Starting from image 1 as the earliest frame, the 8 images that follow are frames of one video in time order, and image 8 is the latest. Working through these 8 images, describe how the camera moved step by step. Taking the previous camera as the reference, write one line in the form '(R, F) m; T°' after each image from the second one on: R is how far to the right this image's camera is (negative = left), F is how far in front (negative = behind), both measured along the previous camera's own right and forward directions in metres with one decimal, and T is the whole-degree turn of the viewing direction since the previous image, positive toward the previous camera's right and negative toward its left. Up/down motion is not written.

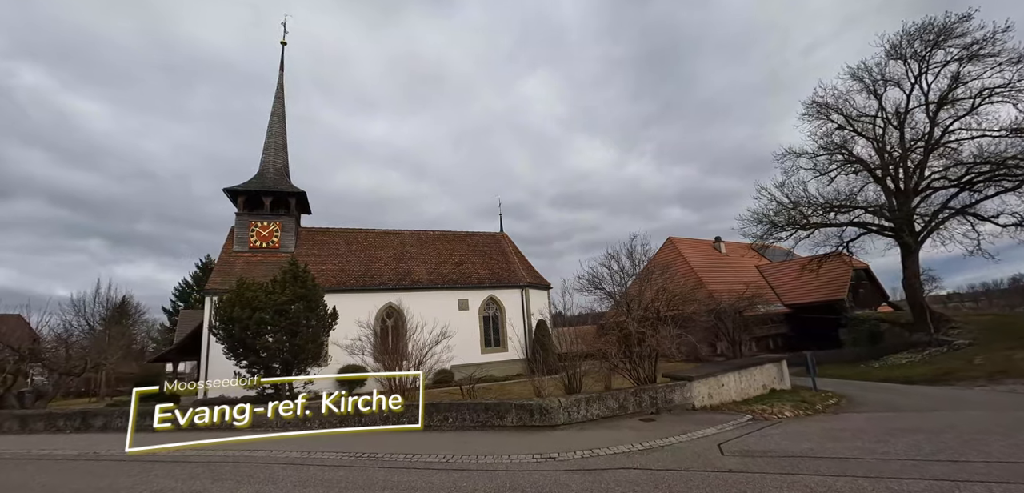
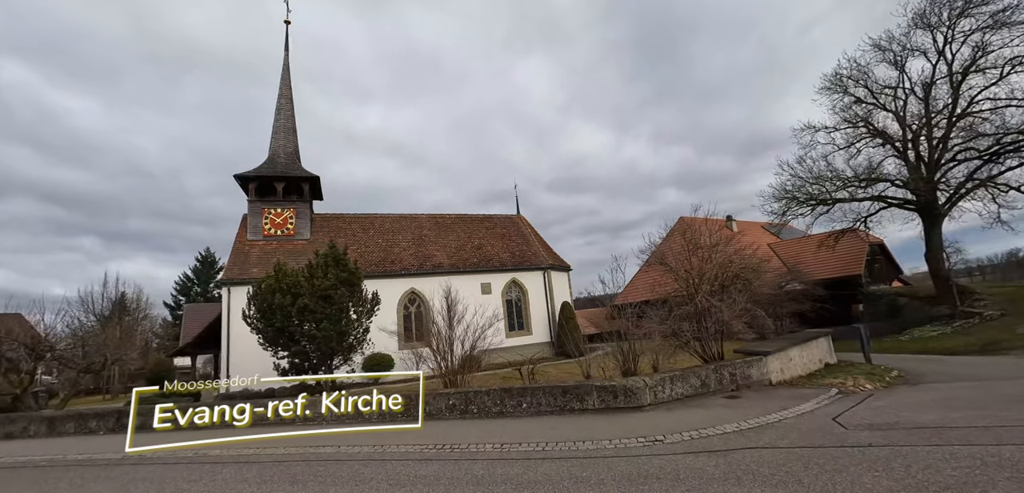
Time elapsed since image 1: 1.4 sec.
(-1.6, +0.7) m; +1°
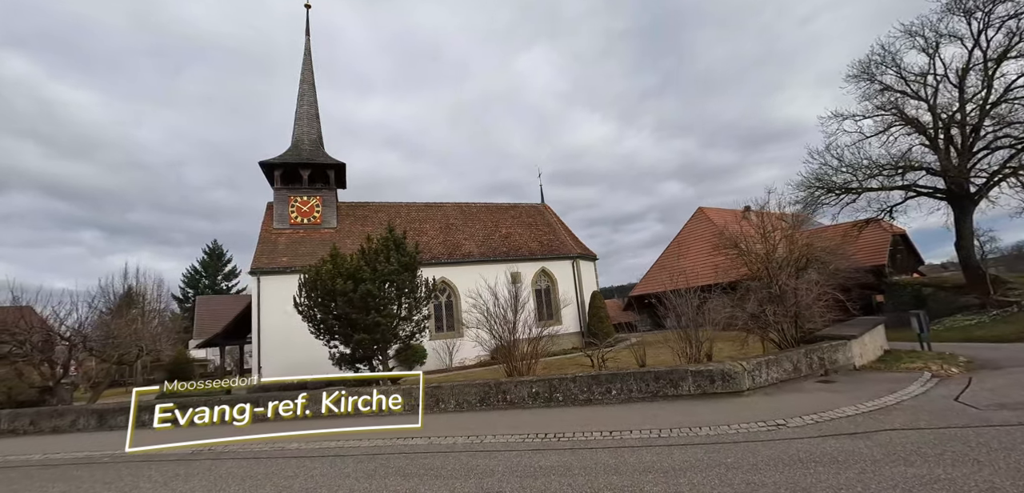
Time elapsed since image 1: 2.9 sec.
(-1.6, +0.4) m; +1°
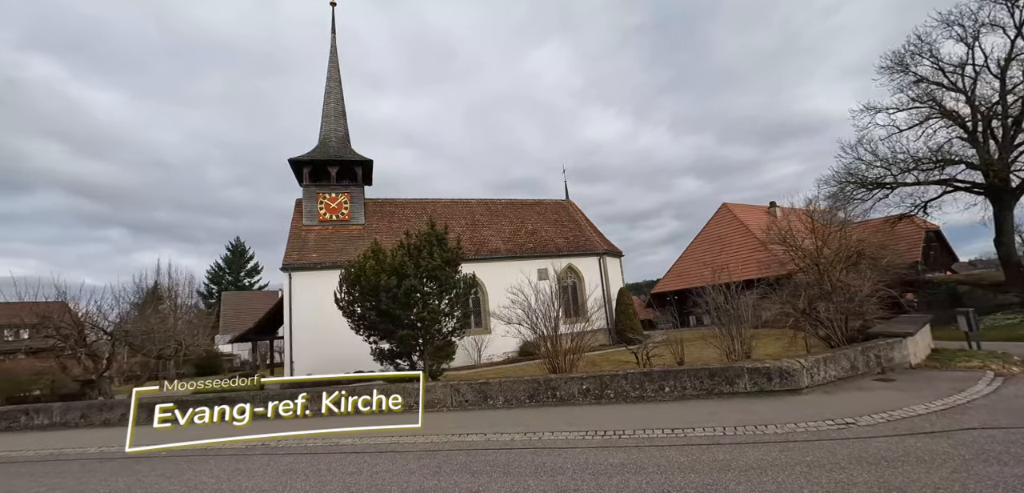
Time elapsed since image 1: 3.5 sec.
(-0.7, +0.1) m; -1°
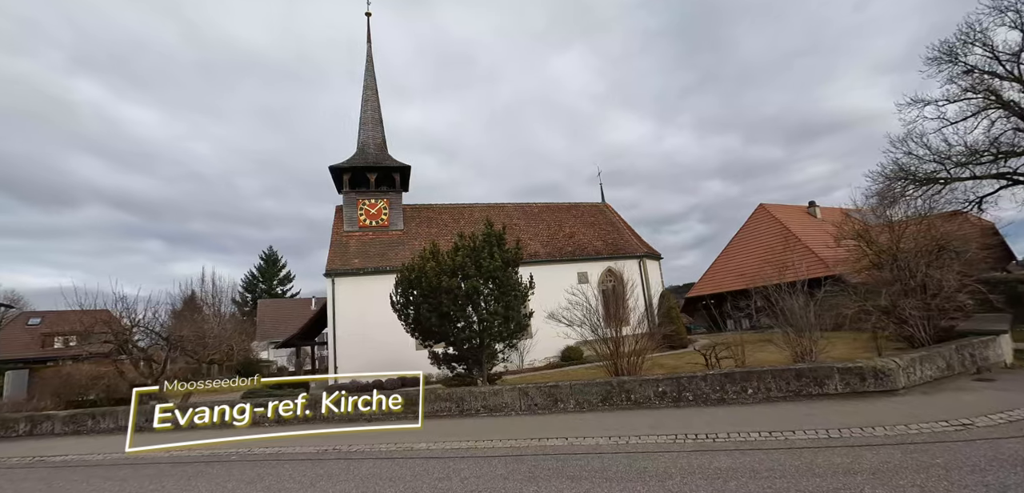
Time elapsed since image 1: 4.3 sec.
(-0.9, +0.2) m; -2°
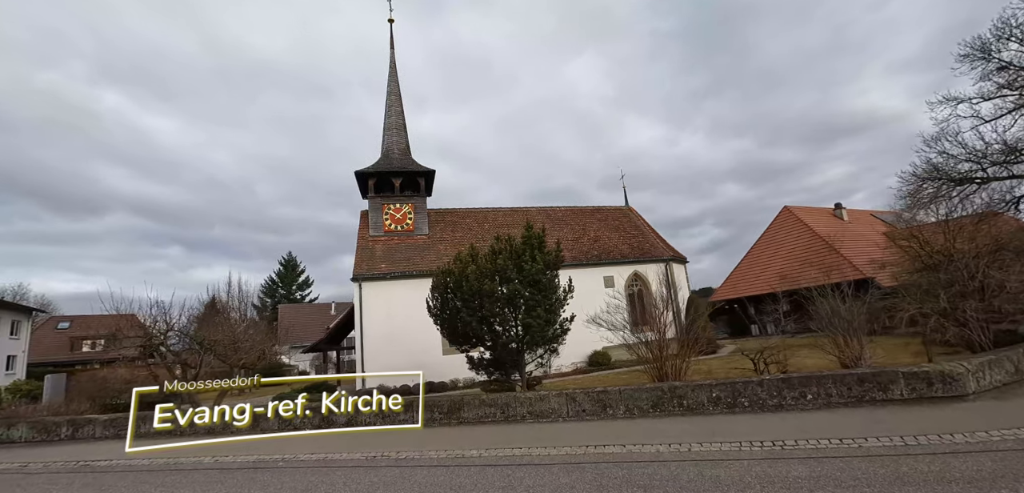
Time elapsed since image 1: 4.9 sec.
(-0.6, +0.2) m; -1°
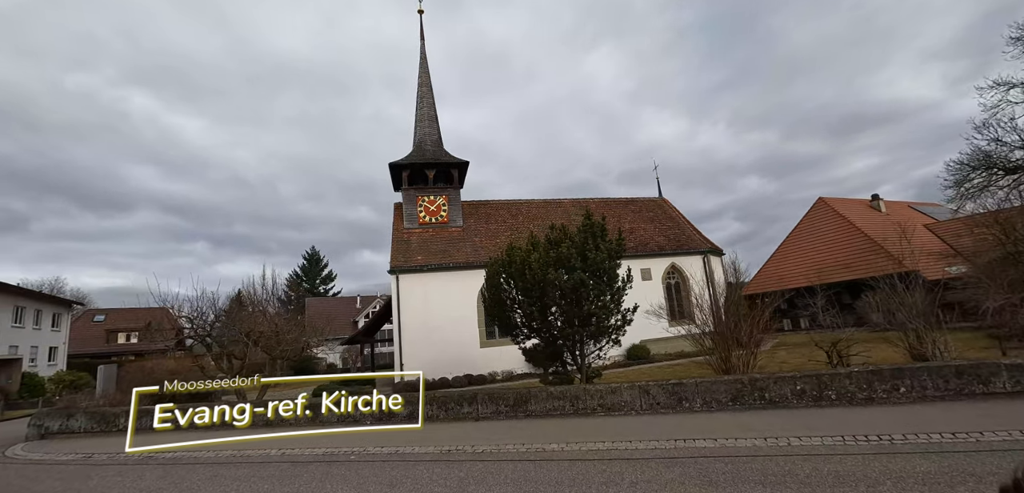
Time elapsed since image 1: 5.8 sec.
(-1.0, +0.3) m; -1°
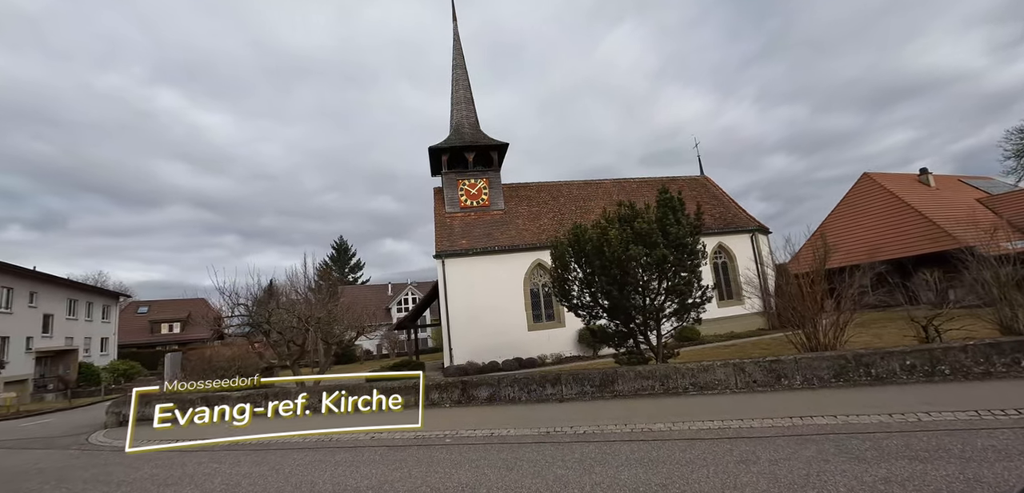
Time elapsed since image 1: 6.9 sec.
(-1.1, +0.3) m; -2°
